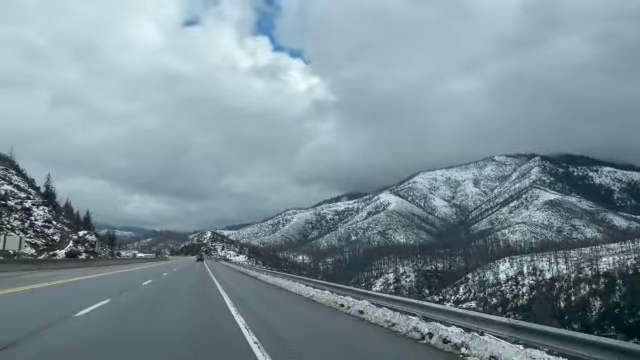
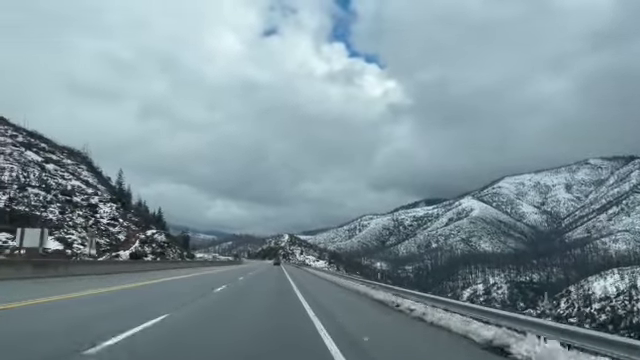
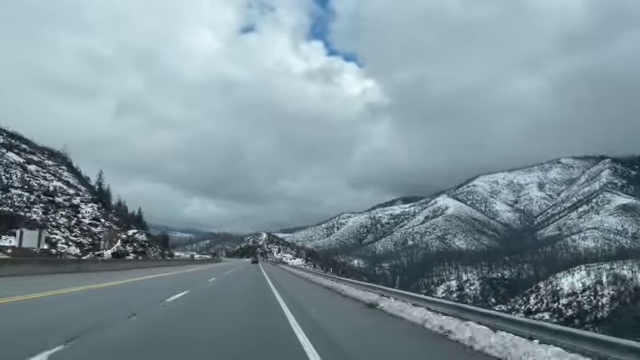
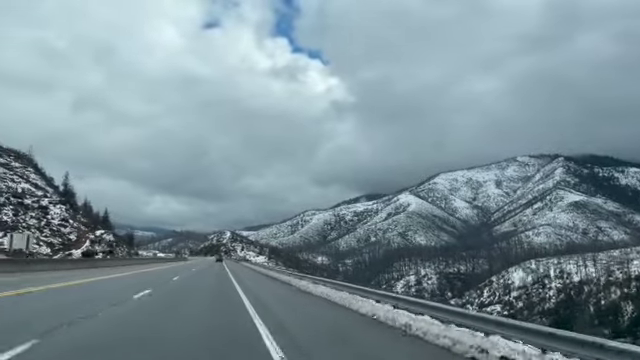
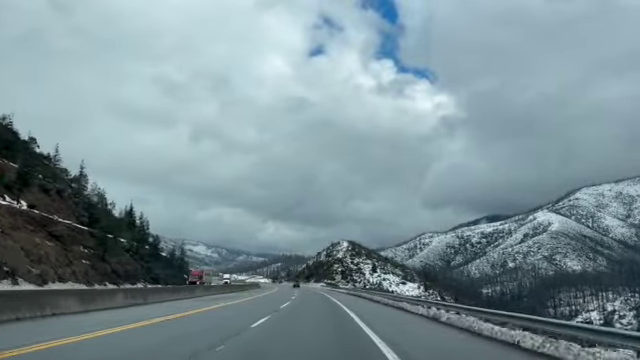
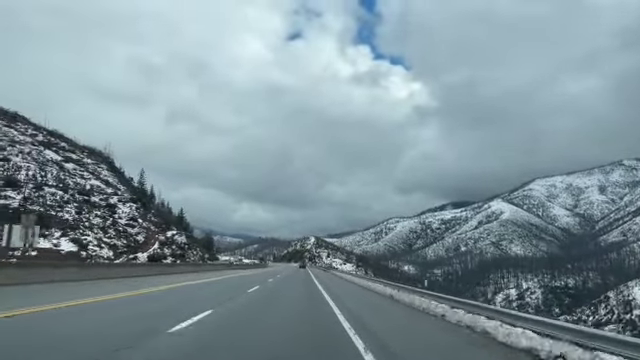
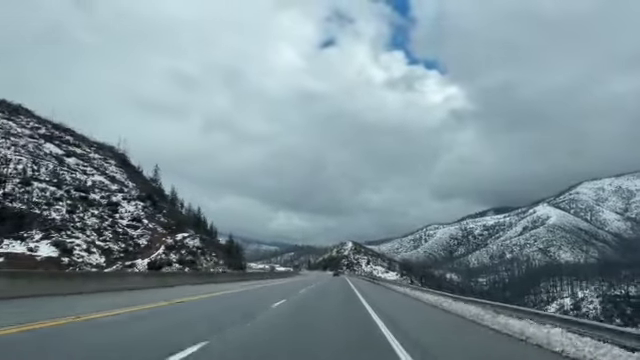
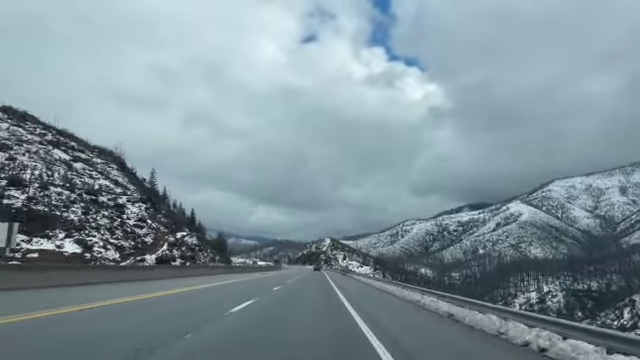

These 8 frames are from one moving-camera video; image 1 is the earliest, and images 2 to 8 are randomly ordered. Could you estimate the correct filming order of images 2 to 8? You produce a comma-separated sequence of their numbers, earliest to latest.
4, 3, 2, 6, 8, 7, 5
